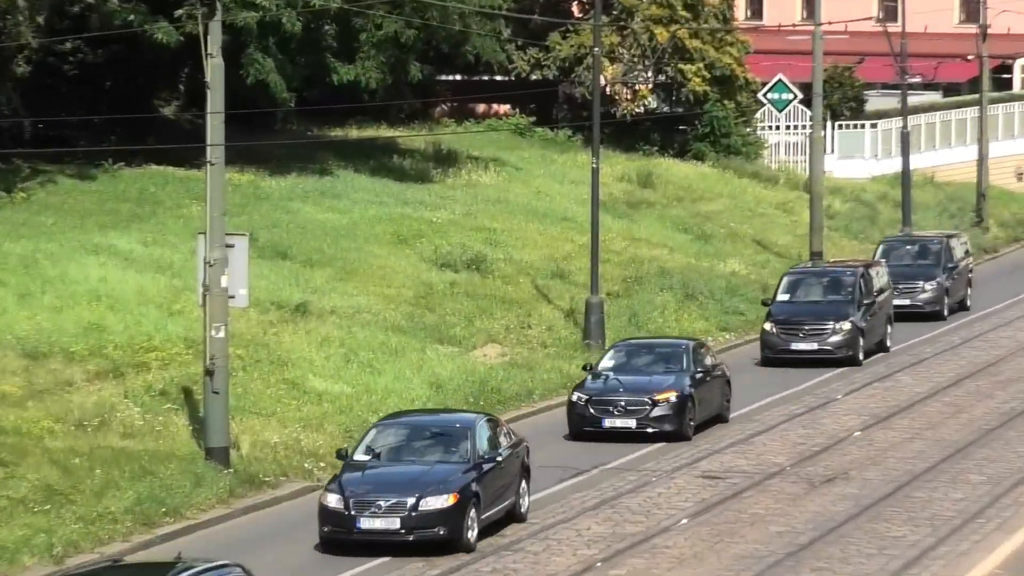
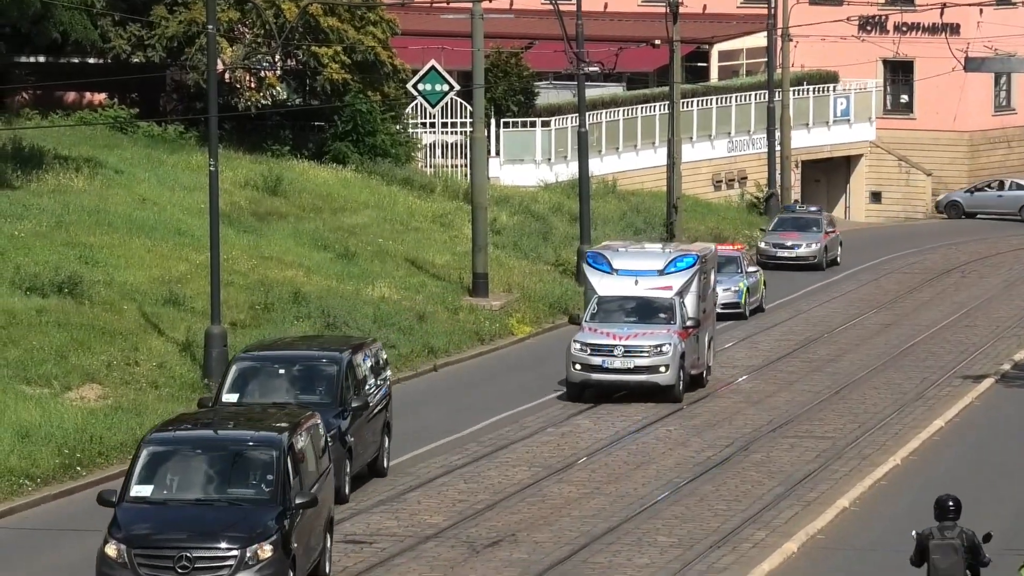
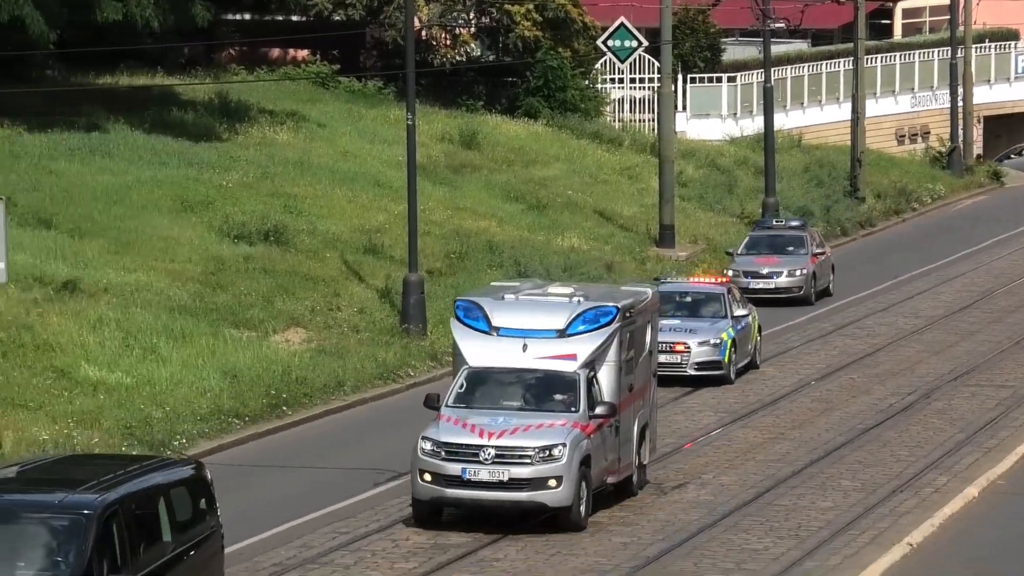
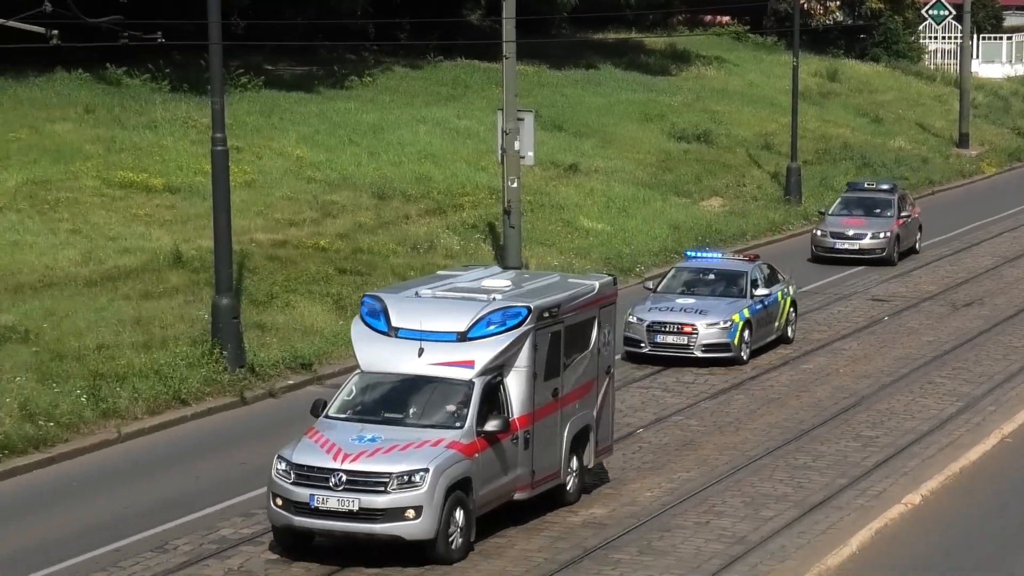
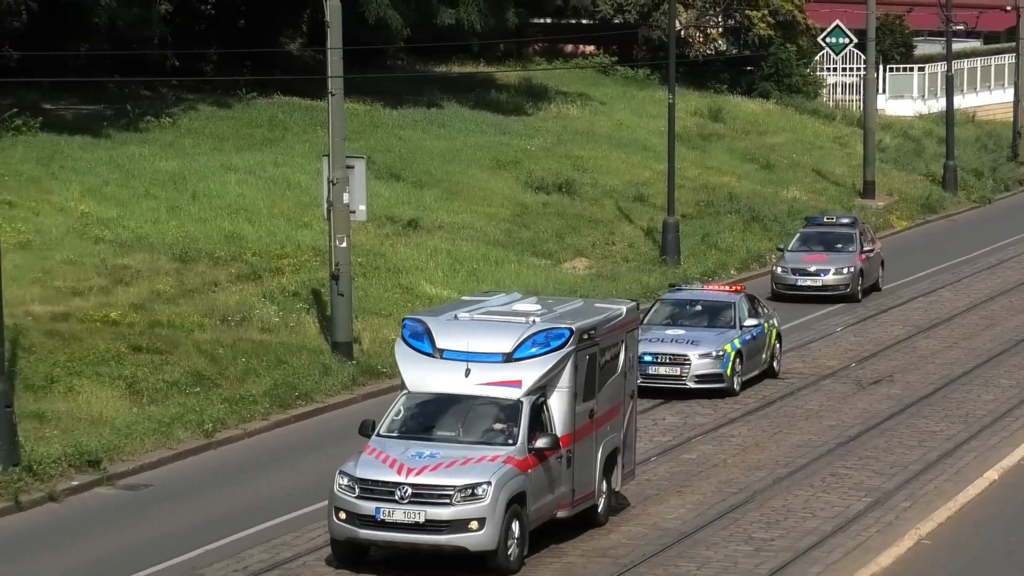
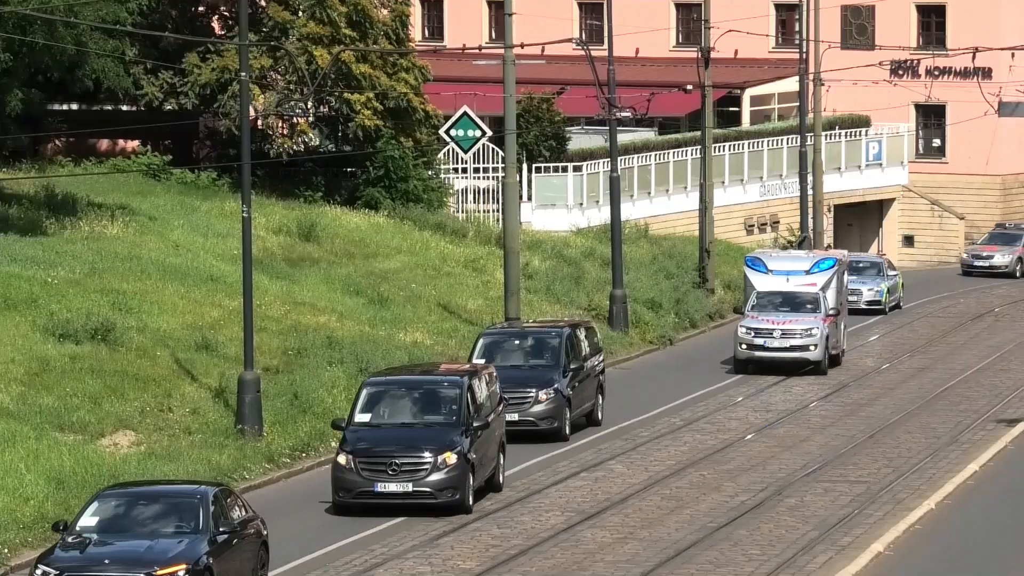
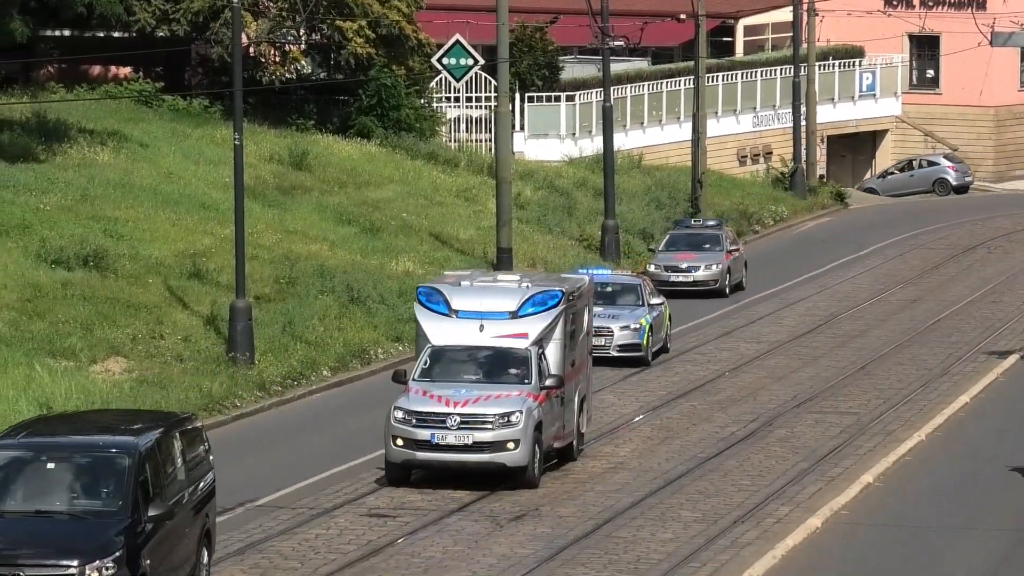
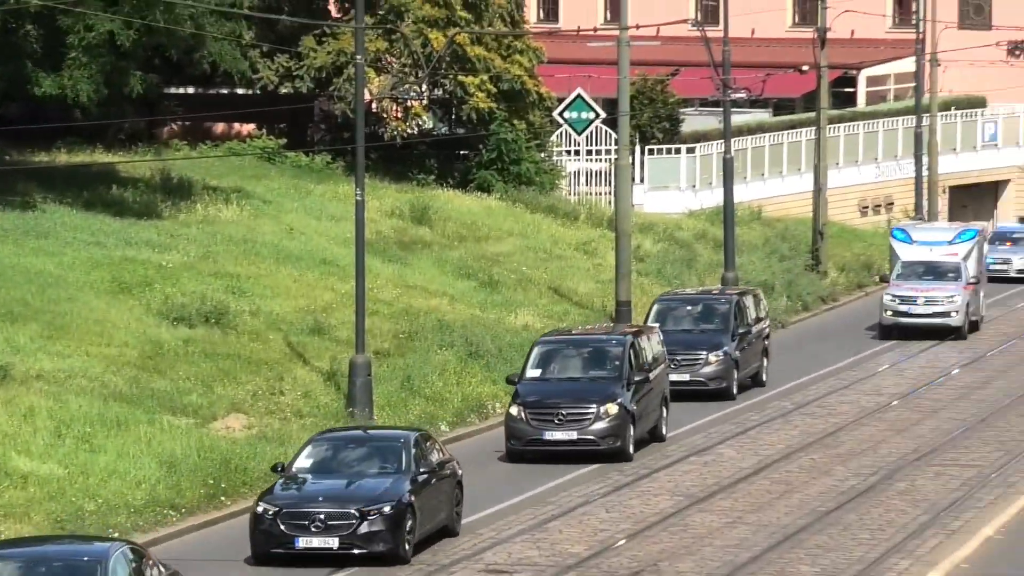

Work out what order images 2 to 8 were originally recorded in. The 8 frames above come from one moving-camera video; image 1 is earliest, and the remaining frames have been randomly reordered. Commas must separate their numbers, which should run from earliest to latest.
8, 6, 2, 7, 3, 5, 4
